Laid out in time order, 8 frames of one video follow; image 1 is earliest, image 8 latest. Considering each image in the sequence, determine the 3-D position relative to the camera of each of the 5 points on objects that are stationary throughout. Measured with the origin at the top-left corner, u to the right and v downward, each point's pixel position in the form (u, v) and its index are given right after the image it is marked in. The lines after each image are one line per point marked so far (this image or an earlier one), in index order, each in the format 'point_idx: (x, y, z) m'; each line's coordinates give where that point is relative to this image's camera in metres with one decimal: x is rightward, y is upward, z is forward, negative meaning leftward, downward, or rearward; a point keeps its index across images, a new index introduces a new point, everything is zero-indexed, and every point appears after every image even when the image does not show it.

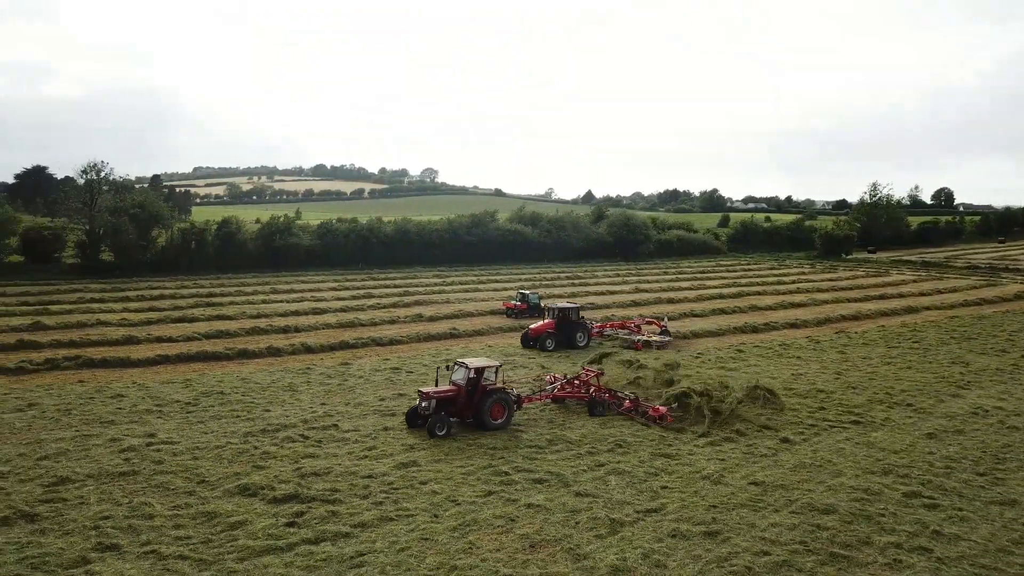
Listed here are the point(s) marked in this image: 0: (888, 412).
0: (+6.9, -2.3, +14.8) m
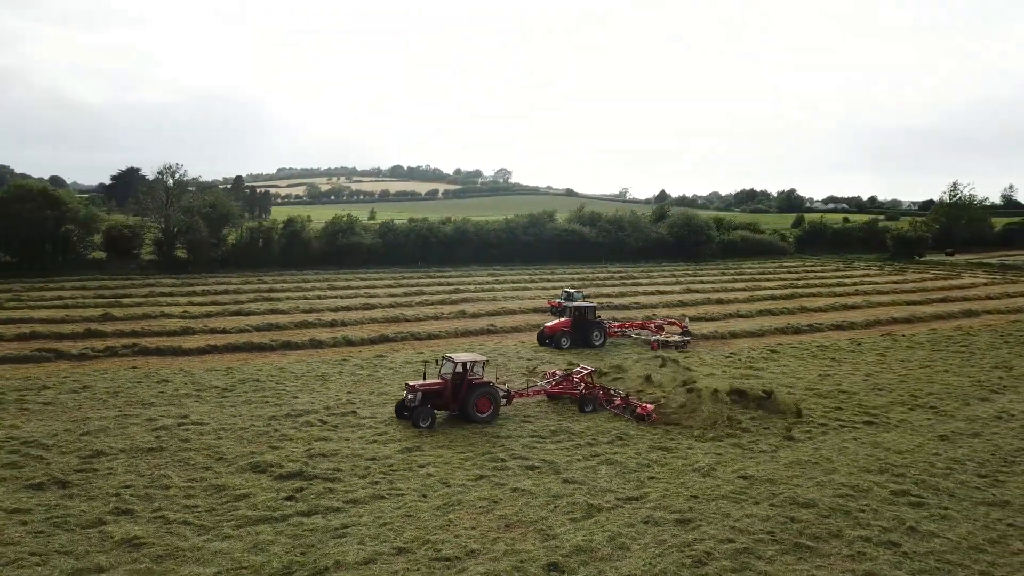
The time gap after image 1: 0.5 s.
0: (+7.2, -2.3, +14.7) m
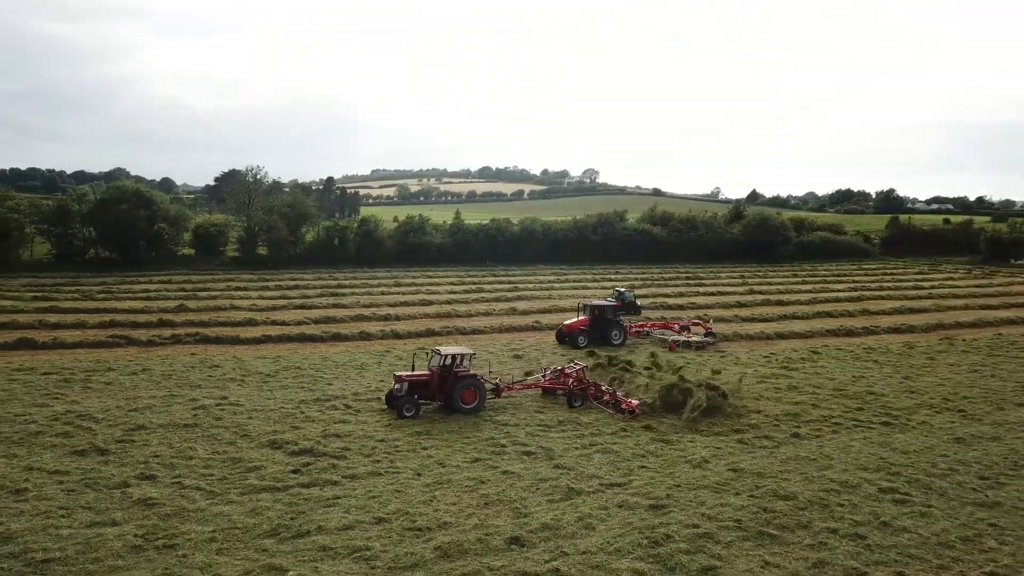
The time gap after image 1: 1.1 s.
0: (+7.5, -2.3, +14.5) m
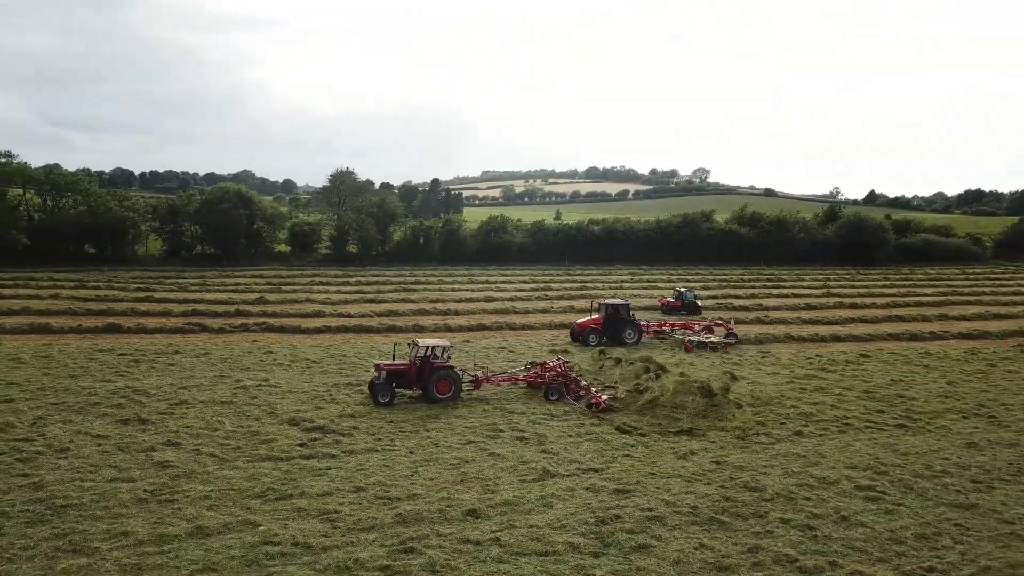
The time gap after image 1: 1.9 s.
0: (+7.8, -2.4, +14.1) m
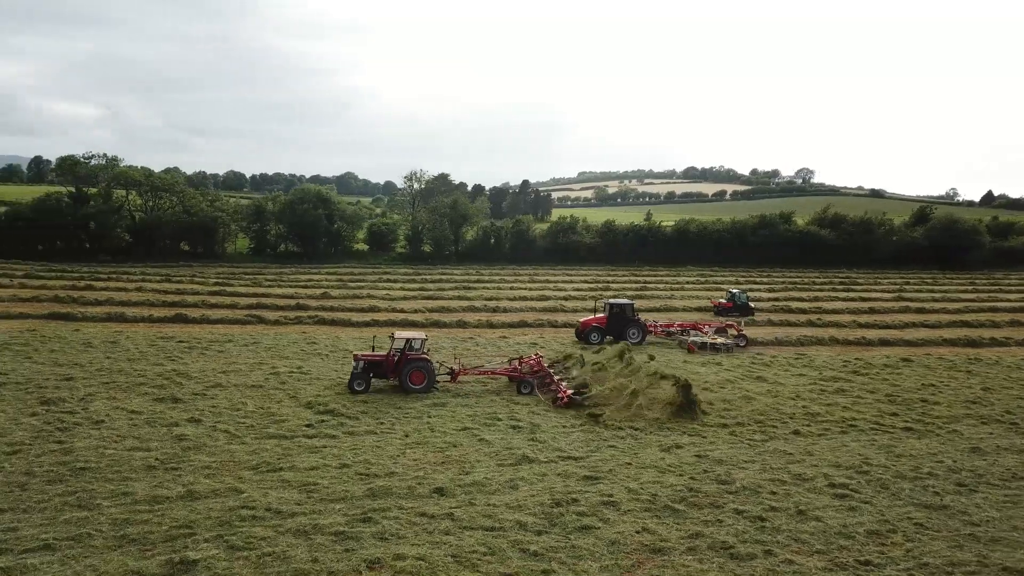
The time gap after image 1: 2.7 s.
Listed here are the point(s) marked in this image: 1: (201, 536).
0: (+7.9, -2.4, +13.8) m
1: (-3.2, -2.6, +8.4) m
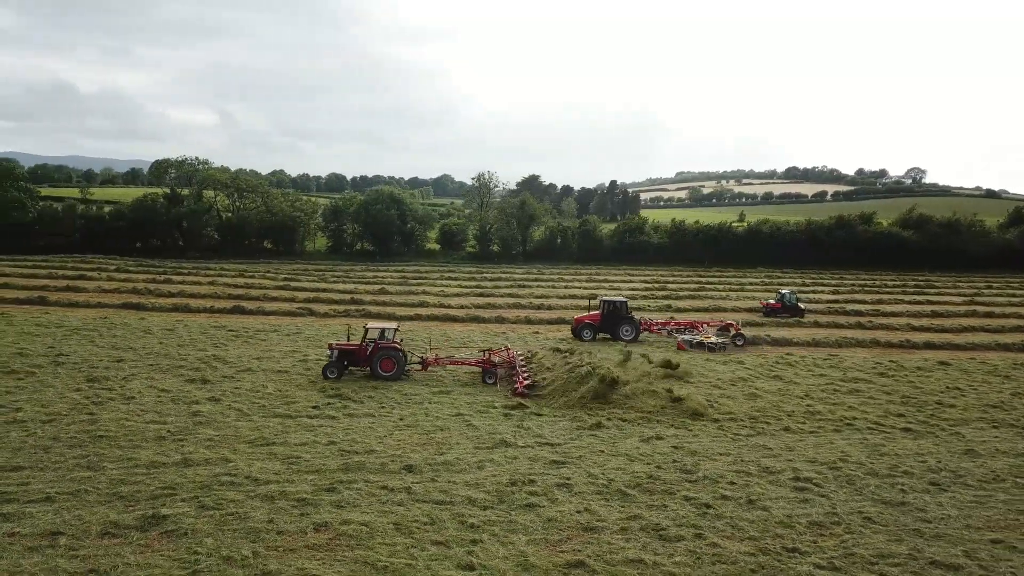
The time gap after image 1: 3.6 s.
0: (+7.8, -2.4, +13.4) m
1: (-3.9, -2.4, +9.4) m
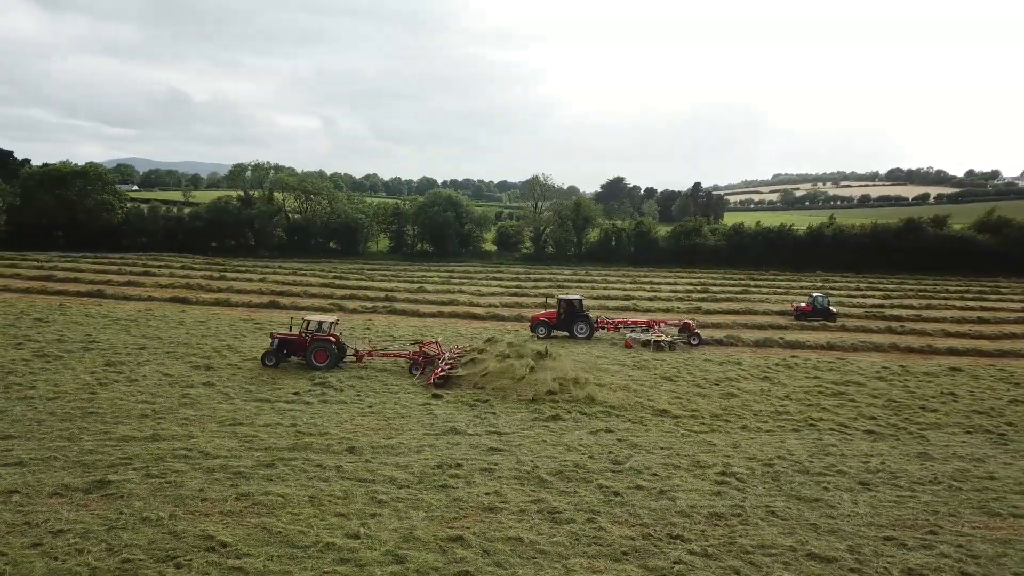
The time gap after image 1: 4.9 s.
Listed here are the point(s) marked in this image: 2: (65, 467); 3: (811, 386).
0: (+7.1, -2.4, +13.2) m
1: (-4.9, -2.3, +10.4) m
2: (-5.7, -2.3, +10.3) m
3: (+6.2, -2.0, +16.4) m
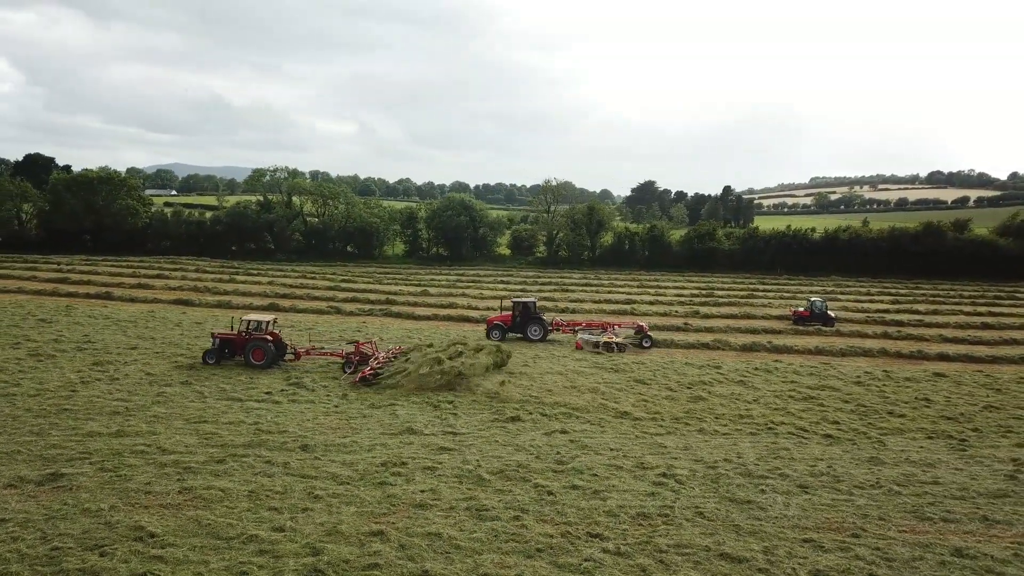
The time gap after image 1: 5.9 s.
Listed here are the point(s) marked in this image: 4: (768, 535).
0: (+6.5, -2.5, +13.1) m
1: (-5.7, -2.3, +10.8) m
2: (-6.5, -2.3, +10.8) m
3: (+5.7, -2.1, +16.4) m
4: (+2.9, -2.8, +9.0) m
